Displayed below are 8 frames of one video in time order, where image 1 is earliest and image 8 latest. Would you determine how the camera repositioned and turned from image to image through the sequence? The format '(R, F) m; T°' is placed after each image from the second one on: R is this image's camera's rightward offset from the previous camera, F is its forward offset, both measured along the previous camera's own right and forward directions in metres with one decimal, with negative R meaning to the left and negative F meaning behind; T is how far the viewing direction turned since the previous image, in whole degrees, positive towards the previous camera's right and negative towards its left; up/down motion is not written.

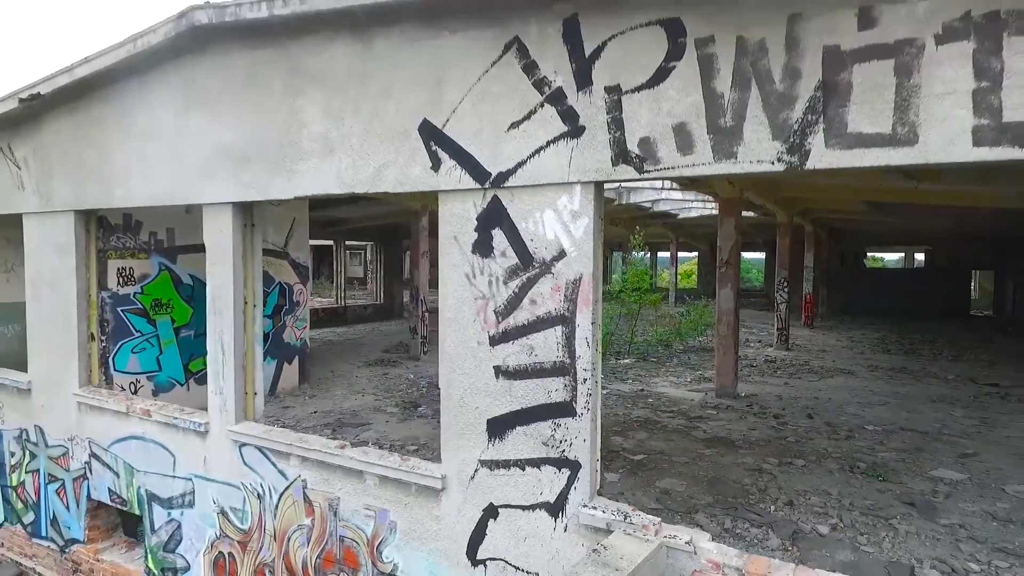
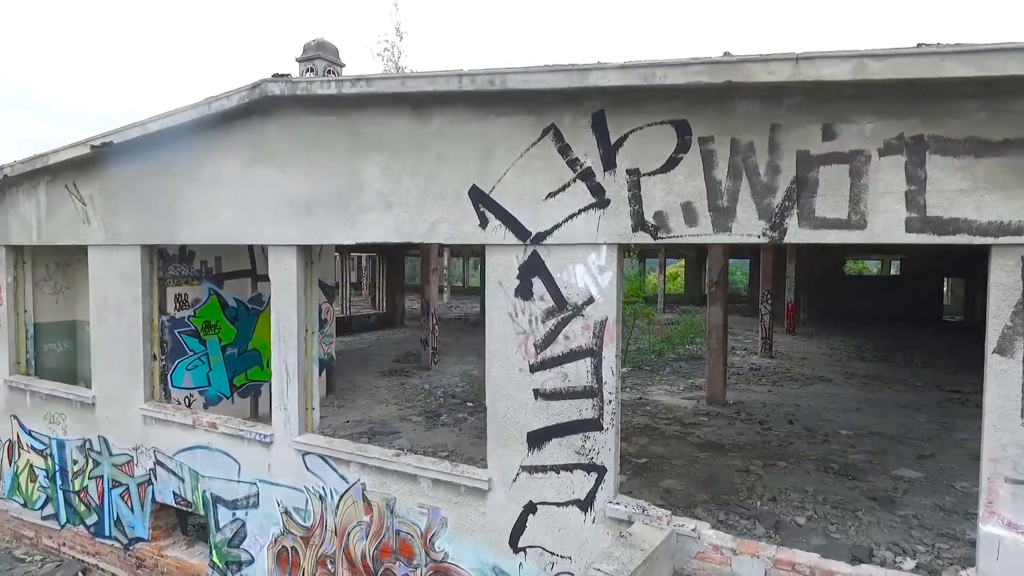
(-0.3, -0.7) m; +1°
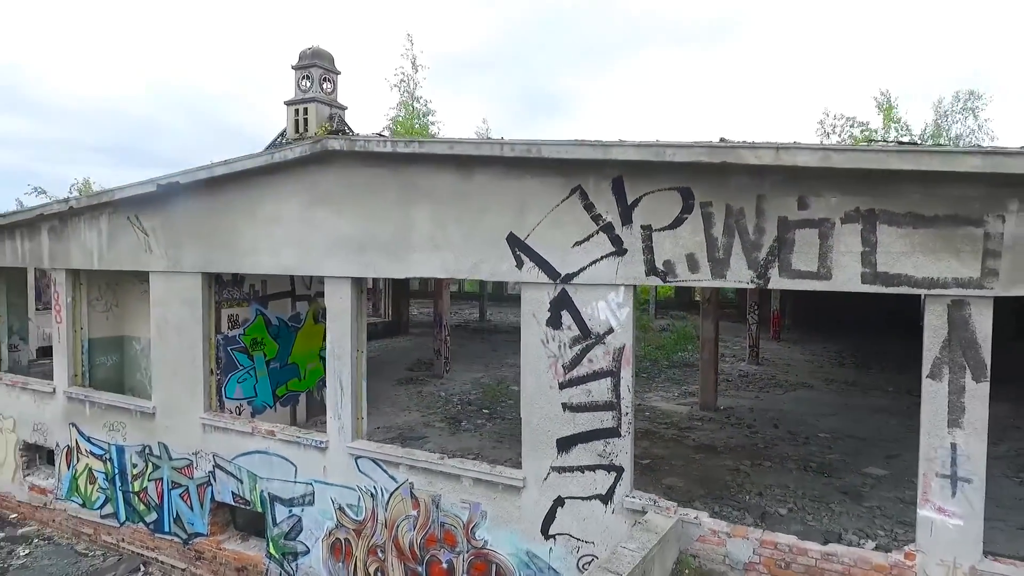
(-0.3, -0.8) m; +1°
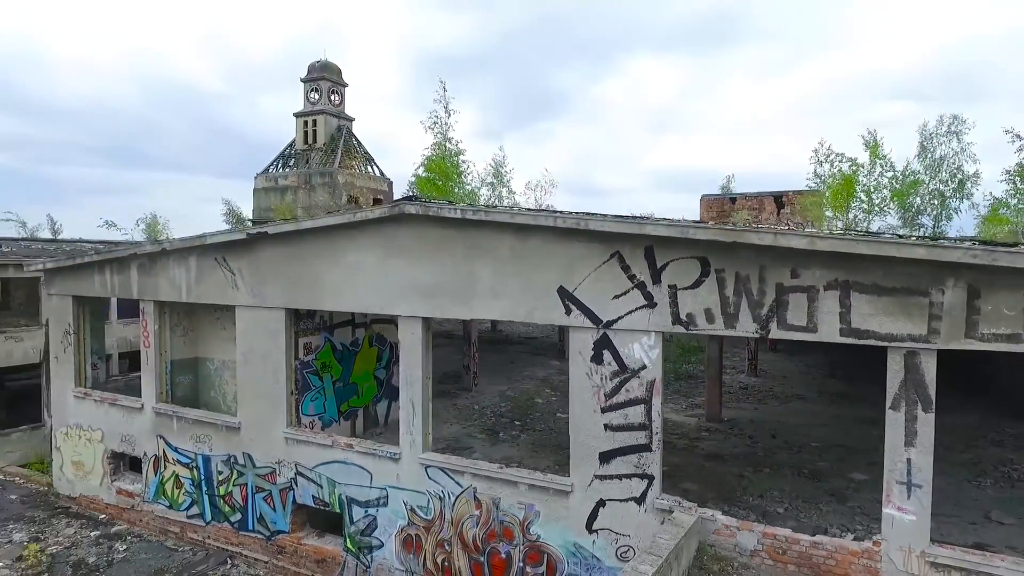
(-0.5, -1.2) m; 0°
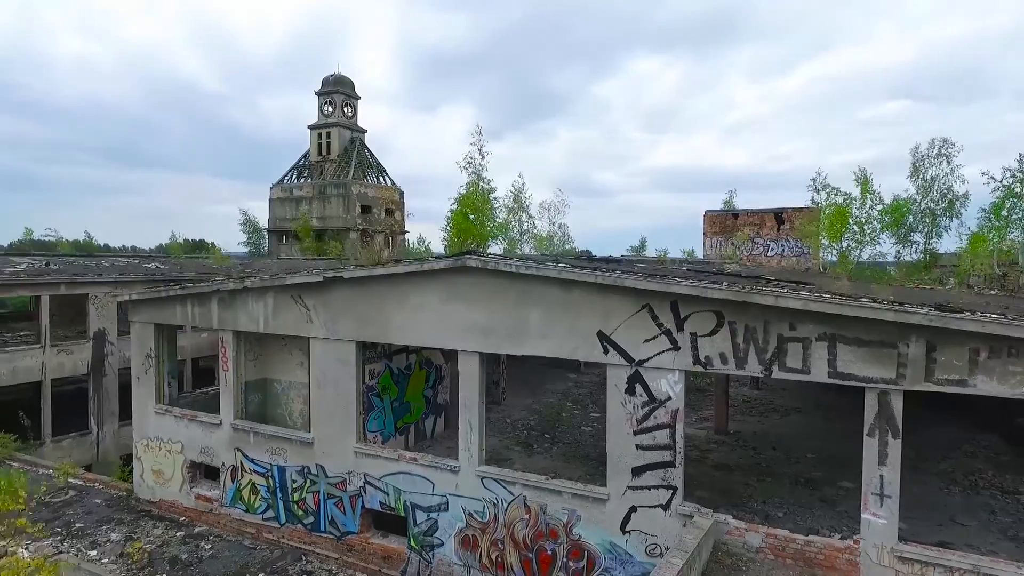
(-0.6, -1.3) m; 0°
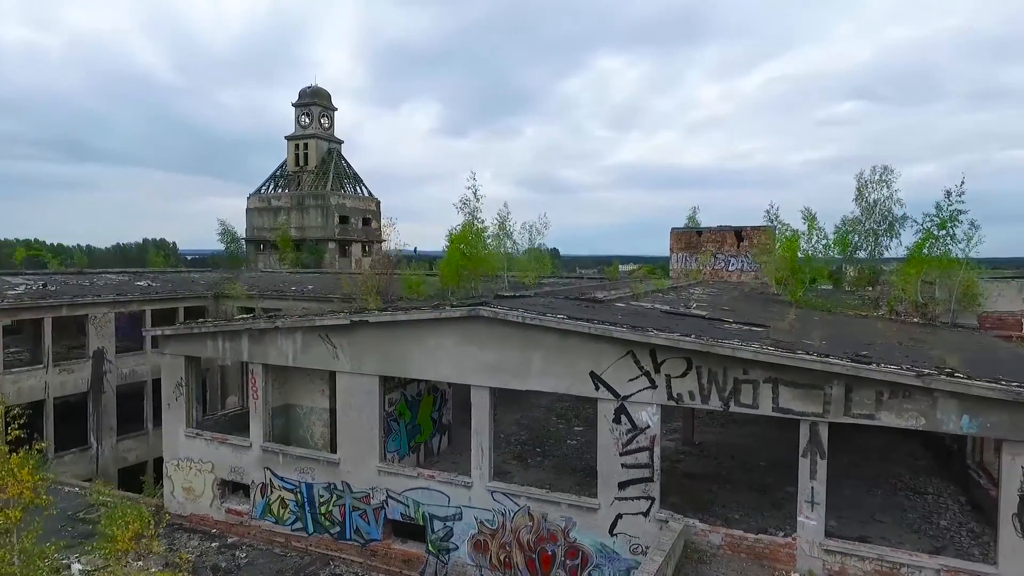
(-0.6, -1.6) m; +3°
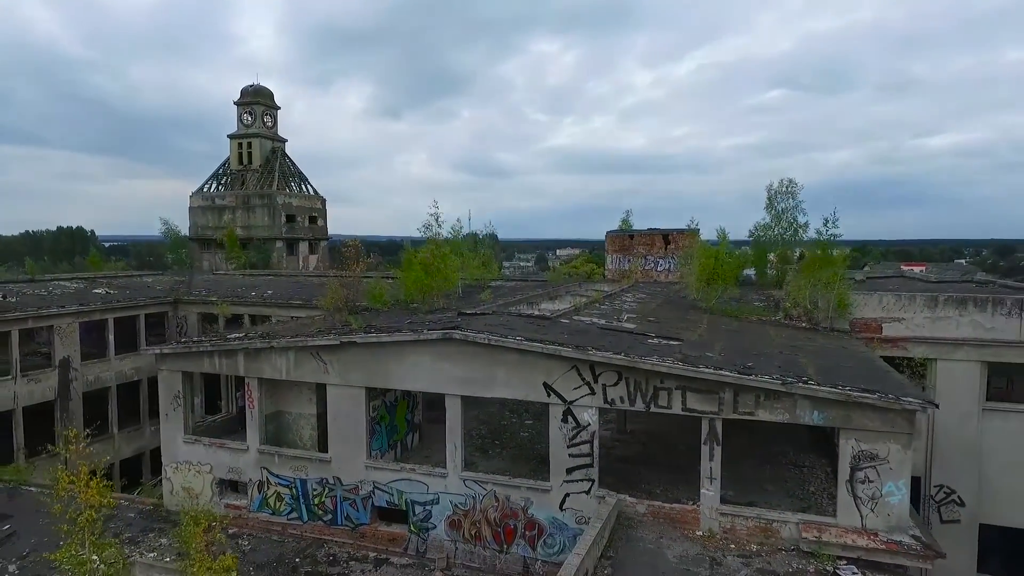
(-0.5, -2.2) m; +6°
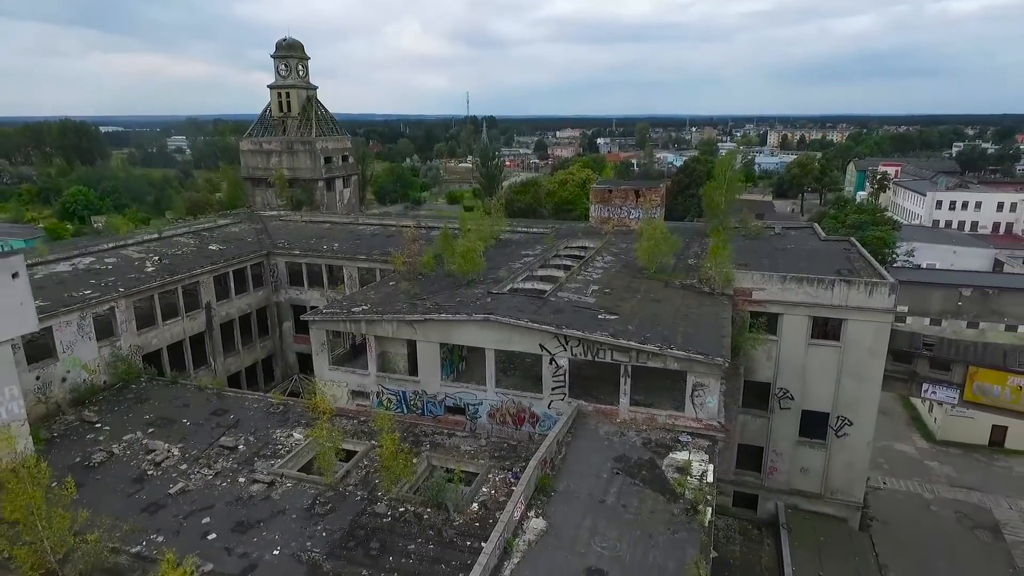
(-0.4, -9.1) m; 0°
